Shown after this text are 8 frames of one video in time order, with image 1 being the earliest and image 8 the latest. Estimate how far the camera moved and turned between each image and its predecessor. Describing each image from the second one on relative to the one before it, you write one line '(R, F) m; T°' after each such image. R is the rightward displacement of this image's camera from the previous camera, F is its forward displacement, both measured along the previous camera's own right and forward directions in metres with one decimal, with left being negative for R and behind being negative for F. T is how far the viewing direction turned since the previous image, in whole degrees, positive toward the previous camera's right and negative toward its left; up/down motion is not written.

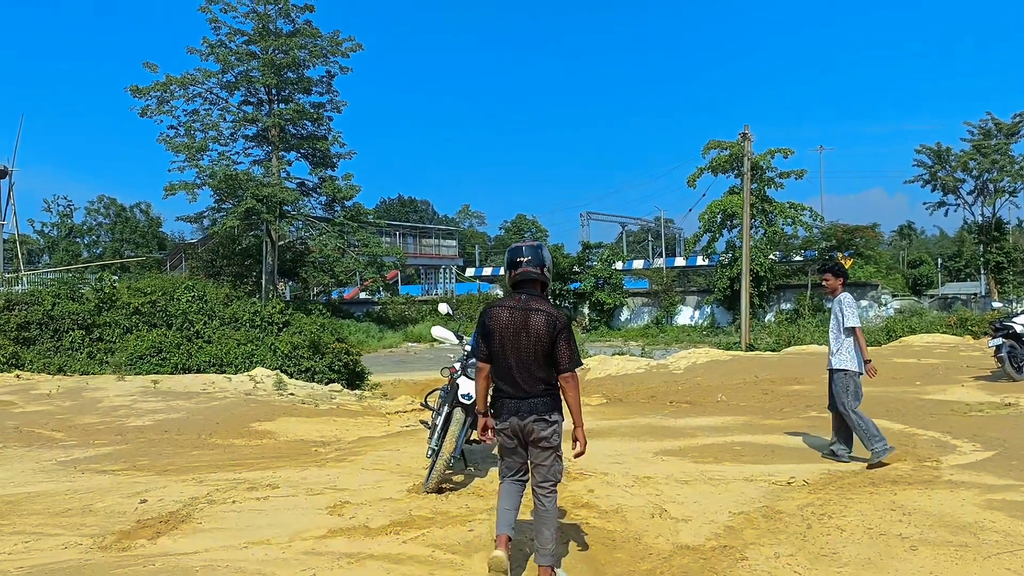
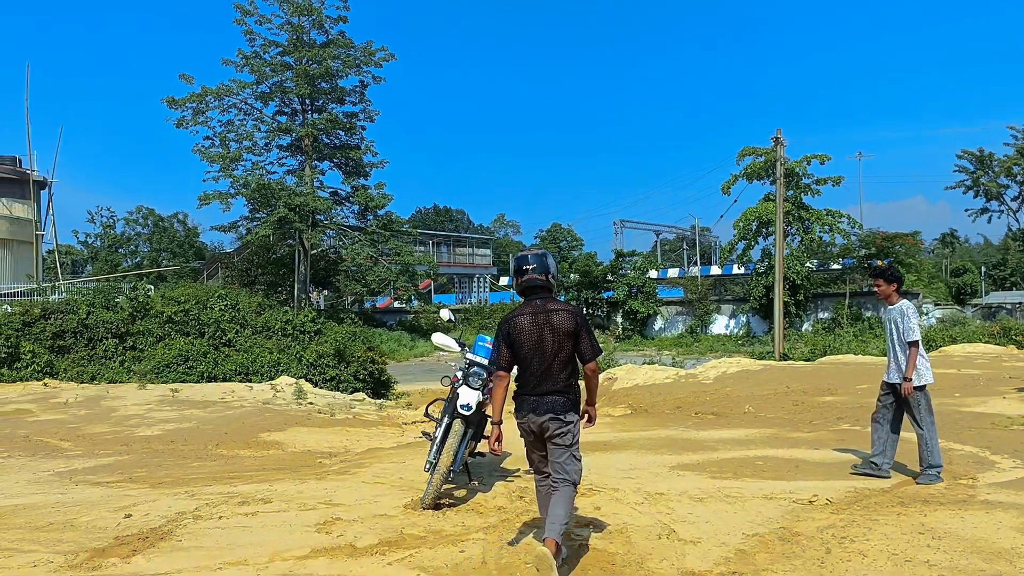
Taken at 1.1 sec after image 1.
(+0.2, +0.2) m; -2°
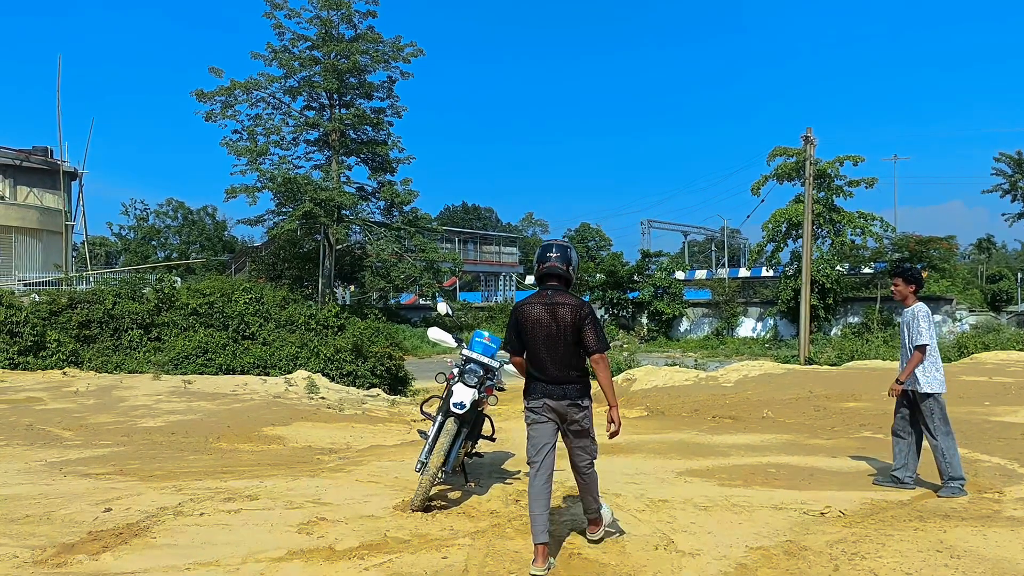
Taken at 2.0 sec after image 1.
(+0.1, +0.2) m; -2°
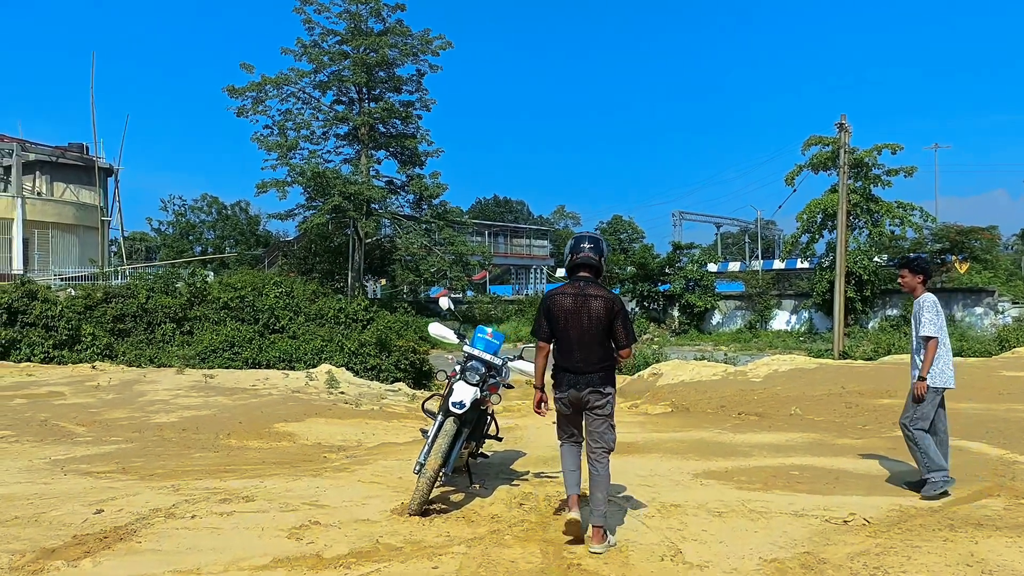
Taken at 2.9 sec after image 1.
(+0.1, +0.2) m; -2°
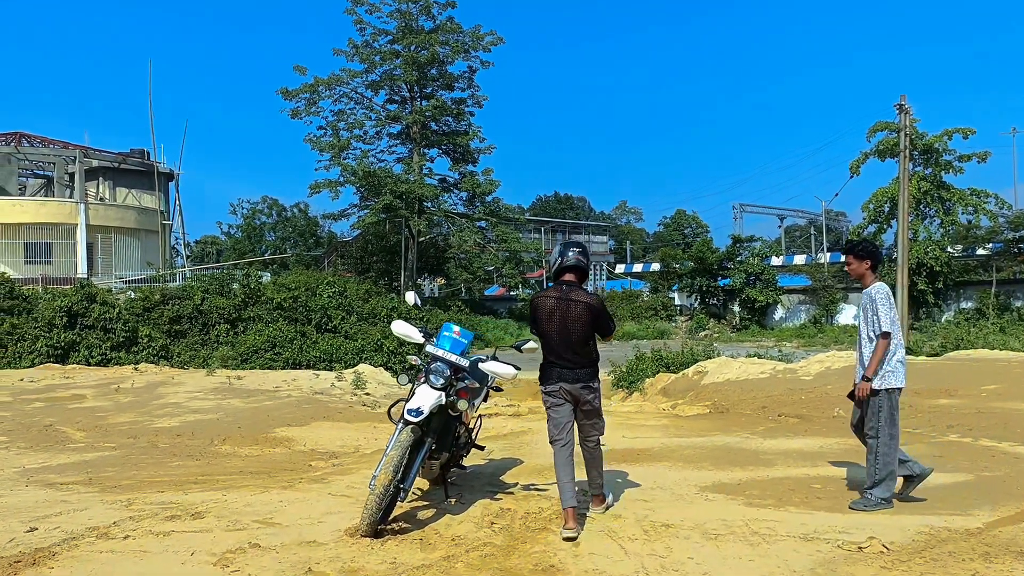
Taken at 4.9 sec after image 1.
(+0.5, +0.4) m; -4°
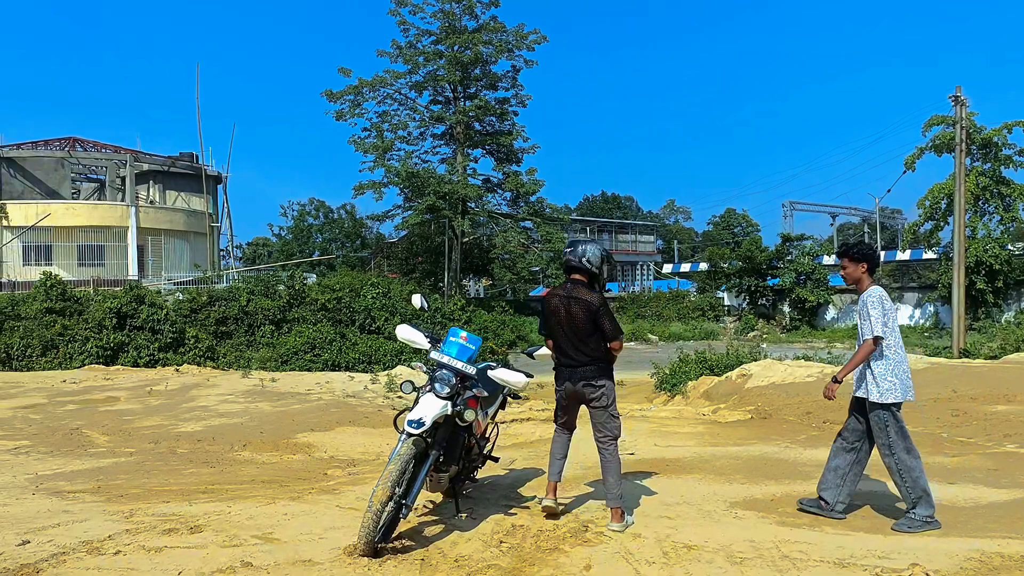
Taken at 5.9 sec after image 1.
(+0.2, +0.2) m; -3°
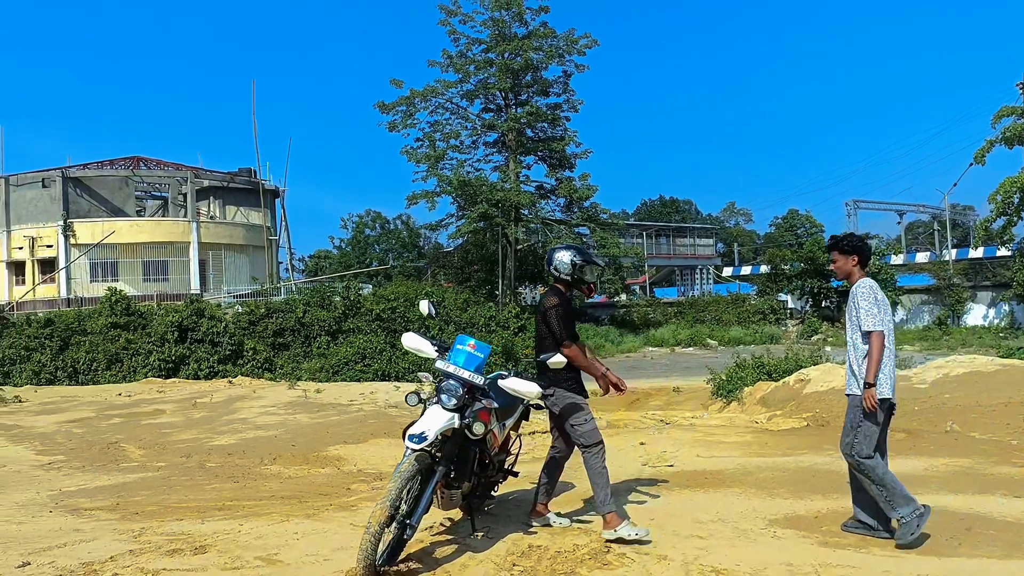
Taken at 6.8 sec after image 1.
(+0.2, +0.2) m; -4°
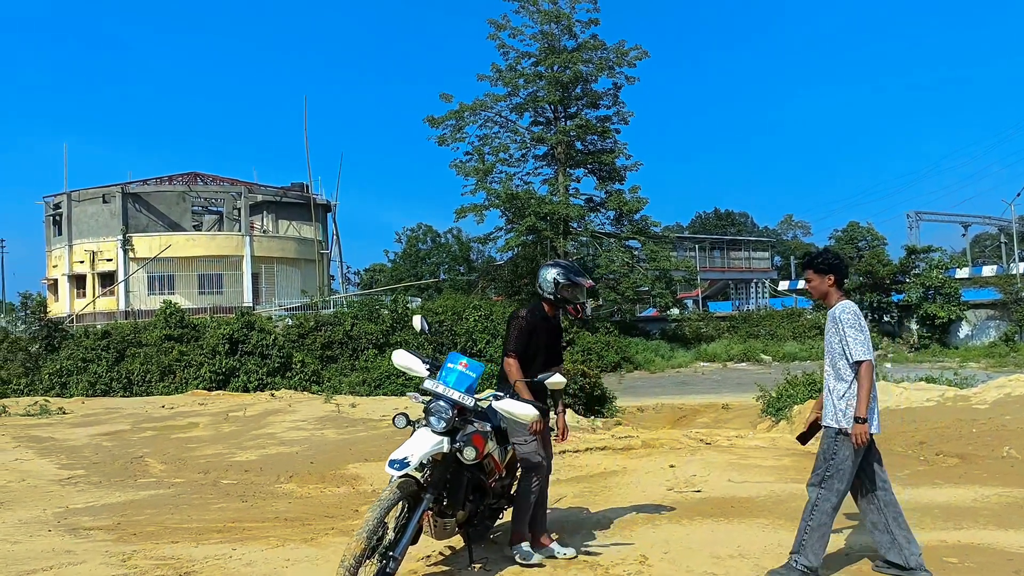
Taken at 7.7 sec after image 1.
(+0.3, +0.2) m; -4°
